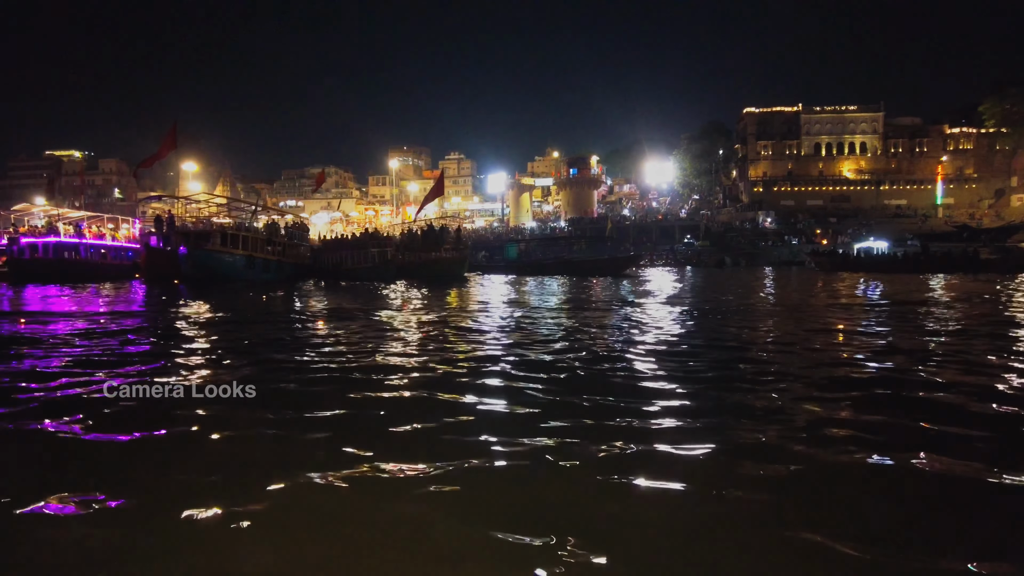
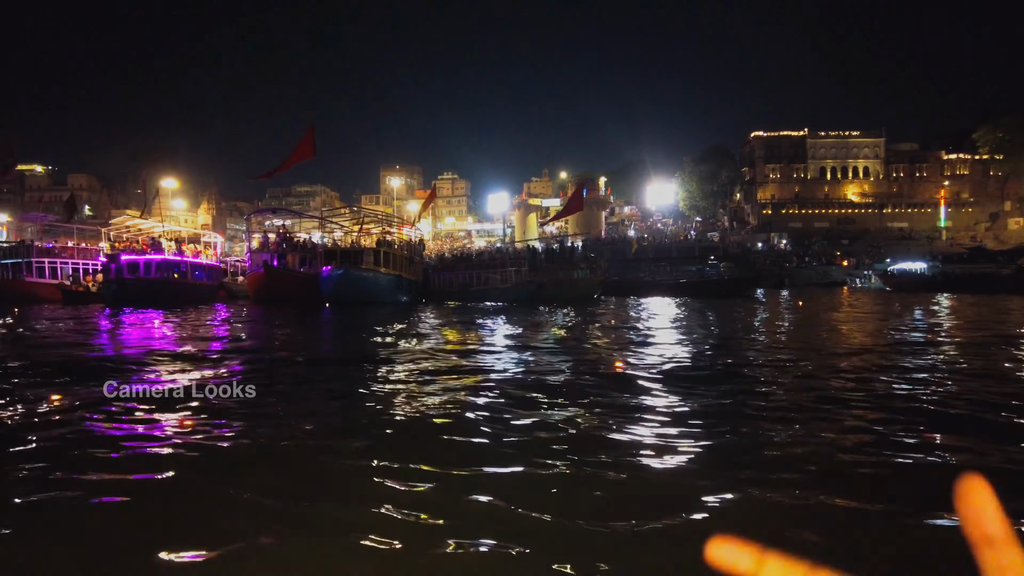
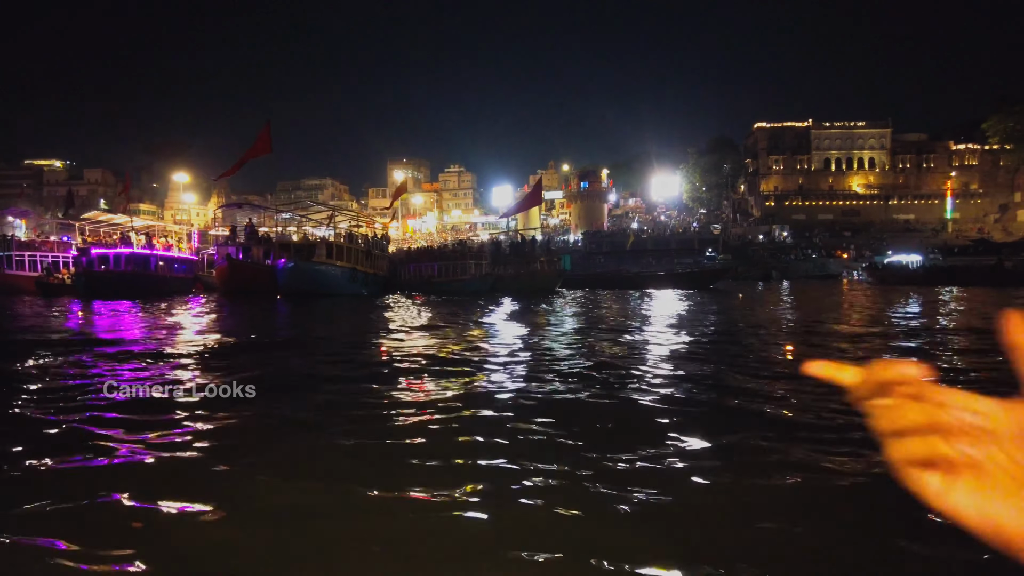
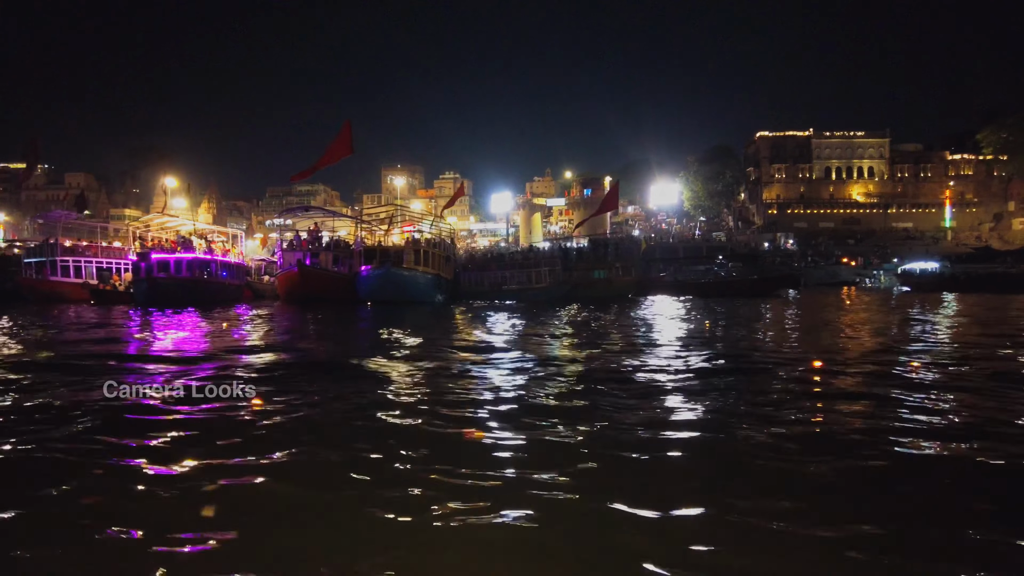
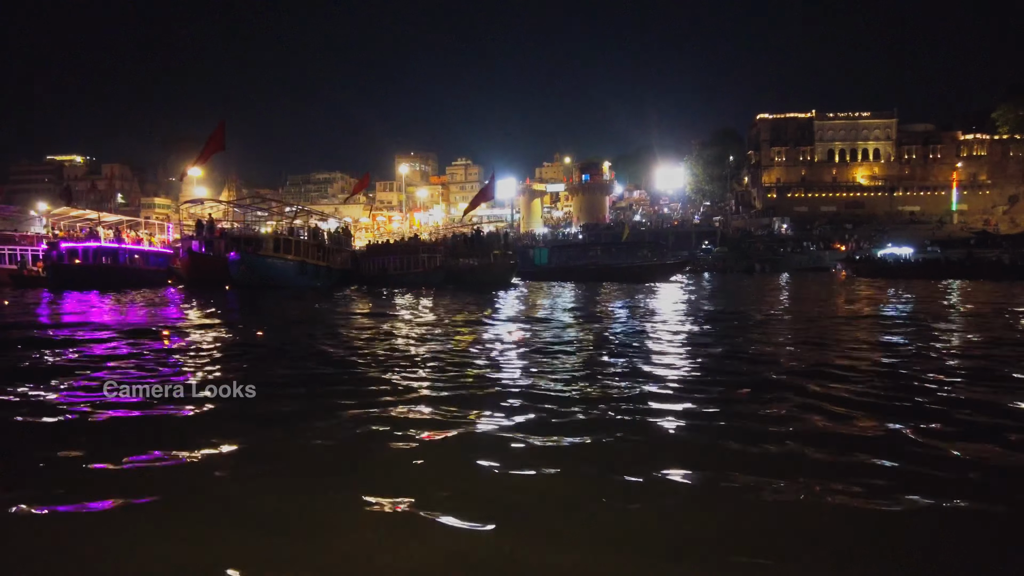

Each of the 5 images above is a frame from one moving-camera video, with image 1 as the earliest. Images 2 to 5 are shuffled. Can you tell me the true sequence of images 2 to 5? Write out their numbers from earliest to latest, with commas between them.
5, 3, 2, 4
